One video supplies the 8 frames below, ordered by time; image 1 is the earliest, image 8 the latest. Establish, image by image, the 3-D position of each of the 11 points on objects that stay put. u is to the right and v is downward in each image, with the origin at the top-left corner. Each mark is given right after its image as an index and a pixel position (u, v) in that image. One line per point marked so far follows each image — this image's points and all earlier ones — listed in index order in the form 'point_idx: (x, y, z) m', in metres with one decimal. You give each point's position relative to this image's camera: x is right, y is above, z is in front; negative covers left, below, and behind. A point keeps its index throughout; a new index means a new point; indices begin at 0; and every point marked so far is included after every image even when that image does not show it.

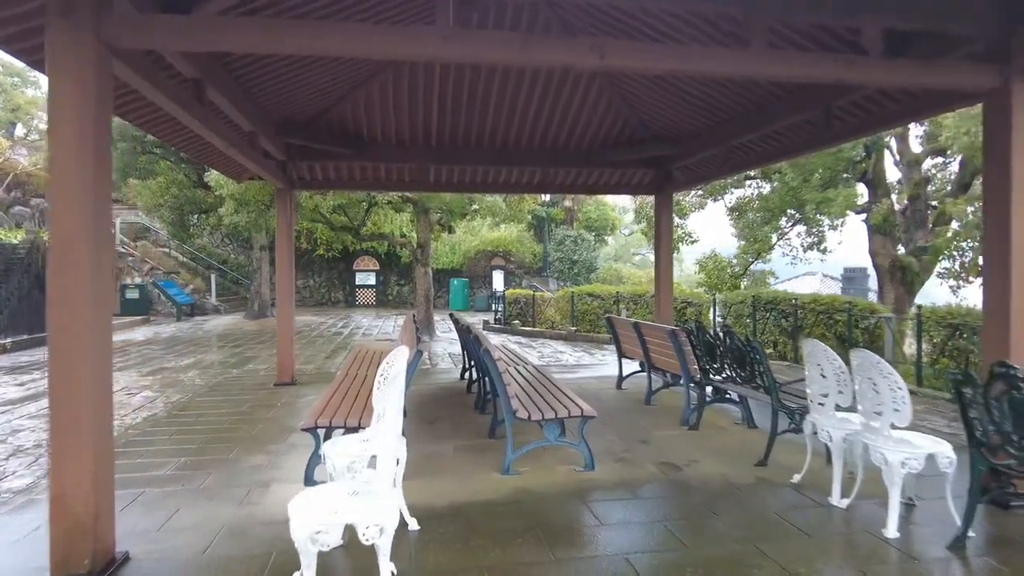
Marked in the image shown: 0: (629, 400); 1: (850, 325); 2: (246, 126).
0: (+1.0, -0.9, +5.4) m
1: (+3.6, -0.4, +7.0) m
2: (-2.1, +1.3, +5.1) m
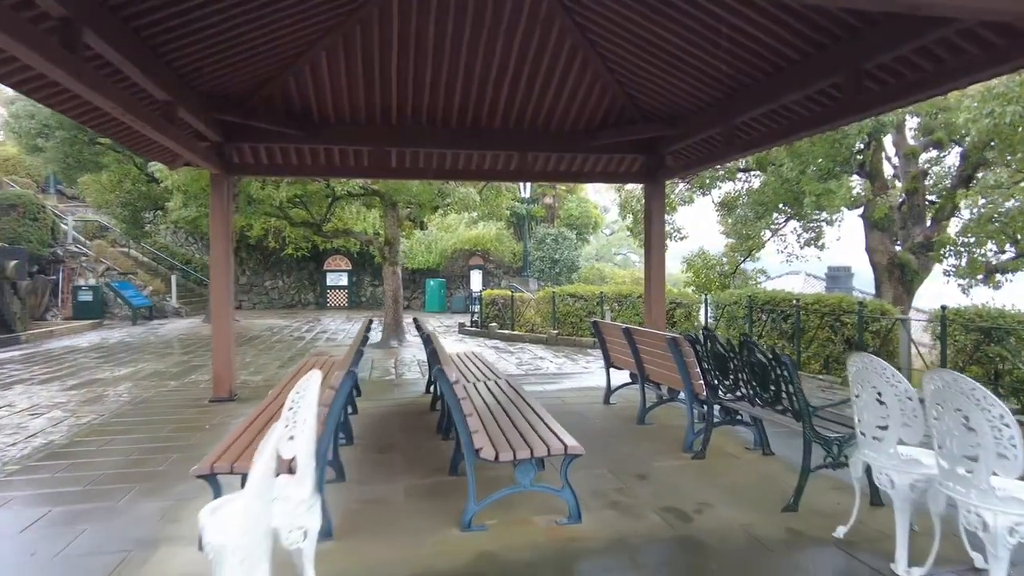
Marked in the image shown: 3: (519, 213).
0: (+0.8, -0.9, +4.6) m
1: (+3.3, -0.4, +6.3) m
2: (-2.3, +1.3, +4.3) m
3: (+0.2, +2.3, +19.5) m
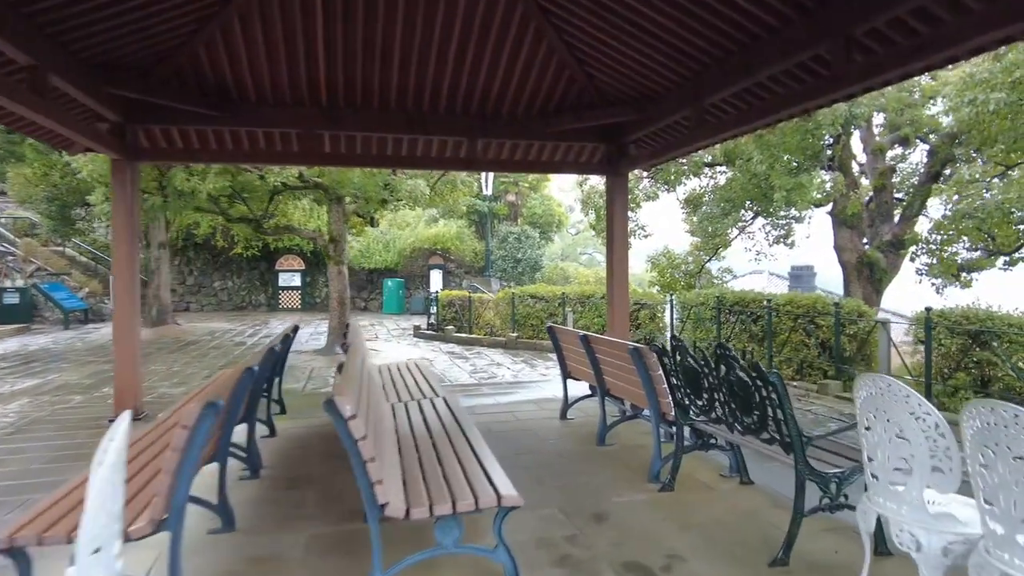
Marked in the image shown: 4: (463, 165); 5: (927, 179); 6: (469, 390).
0: (+0.4, -0.9, +4.1) m
1: (+2.9, -0.4, +5.8) m
2: (-2.6, +1.2, +3.6) m
3: (-0.9, +2.2, +18.9) m
4: (-0.4, +1.1, +5.7) m
5: (+6.3, +1.7, +10.0) m
6: (-0.4, -0.9, +6.0) m
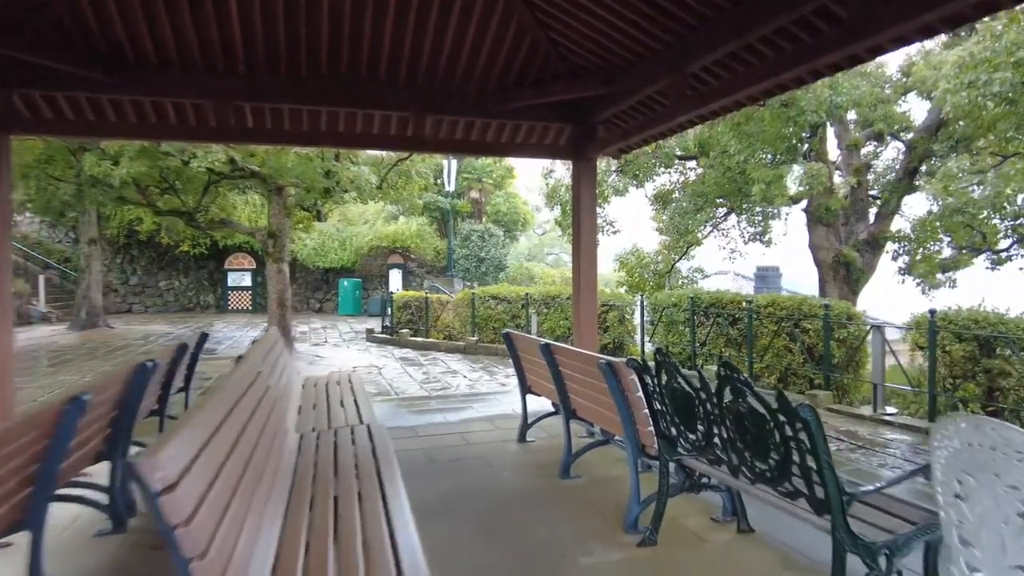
0: (+0.1, -0.9, +3.4) m
1: (+2.5, -0.4, +5.3) m
2: (-2.9, +1.2, +2.7) m
3: (-1.9, +2.2, +18.1) m
4: (-0.8, +1.1, +5.0) m
5: (+5.7, +1.6, +9.6) m
6: (-0.8, -0.9, +5.3) m
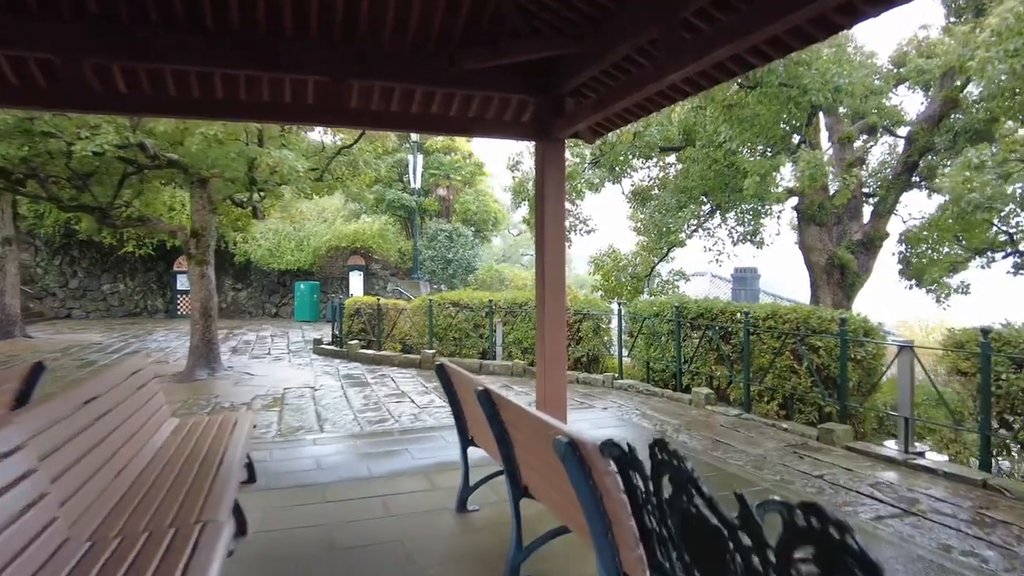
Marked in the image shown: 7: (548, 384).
0: (-0.1, -1.0, +2.4) m
1: (+2.2, -0.5, +4.4) m
2: (-3.1, +1.2, +1.6) m
3: (-2.7, +2.1, +17.1) m
4: (-1.1, +1.0, +4.0) m
5: (+5.2, +1.6, +8.8) m
6: (-1.1, -1.0, +4.3) m
7: (+0.2, -0.5, +4.1) m
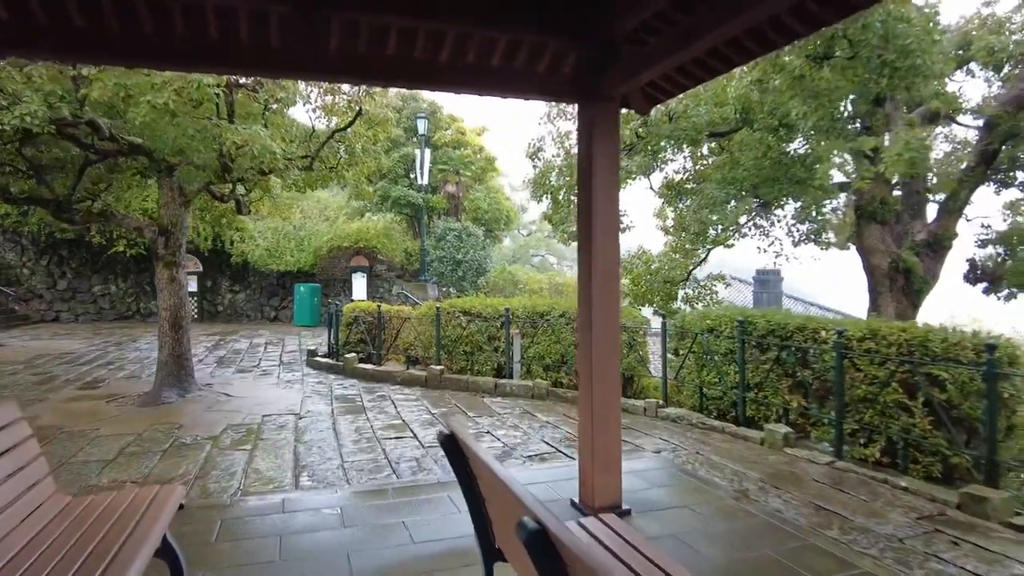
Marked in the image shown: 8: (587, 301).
0: (0.0, -1.1, +1.3) m
1: (+2.4, -0.5, +3.3) m
2: (-3.0, +1.1, +0.6) m
3: (-2.4, +2.1, +16.0) m
4: (-0.9, +0.9, +2.9) m
5: (+5.5, +1.5, +7.7) m
6: (-0.9, -1.1, +3.2) m
7: (+0.4, -0.6, +3.0) m
8: (+0.4, -0.1, +3.1) m
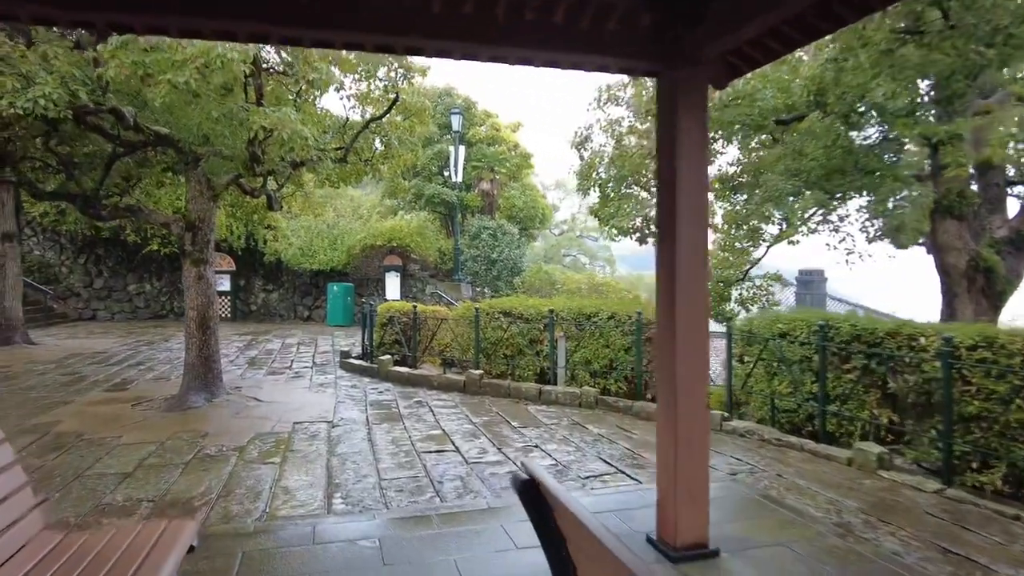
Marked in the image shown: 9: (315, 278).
0: (+0.2, -1.1, +0.9) m
1: (+2.6, -0.5, +2.7) m
2: (-2.8, +1.1, +0.3) m
3: (-1.5, +2.1, +15.7) m
4: (-0.7, +1.0, +2.5) m
5: (+5.9, +1.5, +7.0) m
6: (-0.7, -1.1, +2.8) m
7: (+0.6, -0.6, +2.5) m
8: (+0.6, -0.1, +2.7) m
9: (-4.8, +0.2, +15.9) m
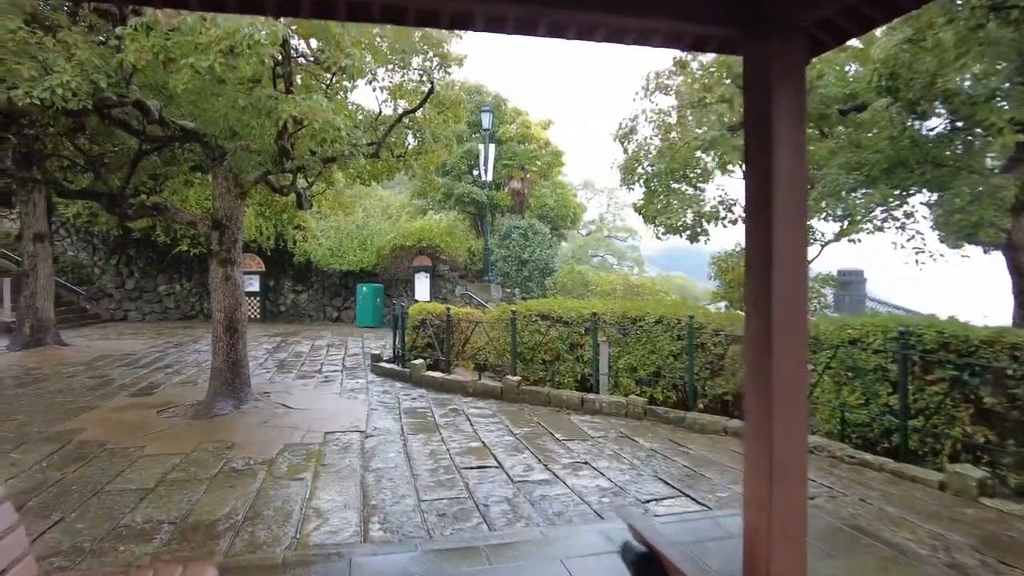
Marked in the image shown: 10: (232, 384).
0: (+0.3, -1.1, +0.5) m
1: (+2.9, -0.5, +2.2) m
2: (-2.7, +1.1, 0.0) m
3: (-0.8, +2.1, +15.4) m
4: (-0.4, +0.9, +2.2) m
5: (+6.3, +1.4, +6.4) m
6: (-0.4, -1.1, +2.5) m
7: (+0.9, -0.6, +2.2) m
8: (+0.8, -0.1, +2.3) m
9: (-4.0, +0.2, +15.8) m
10: (-2.4, -0.8, +5.6) m
